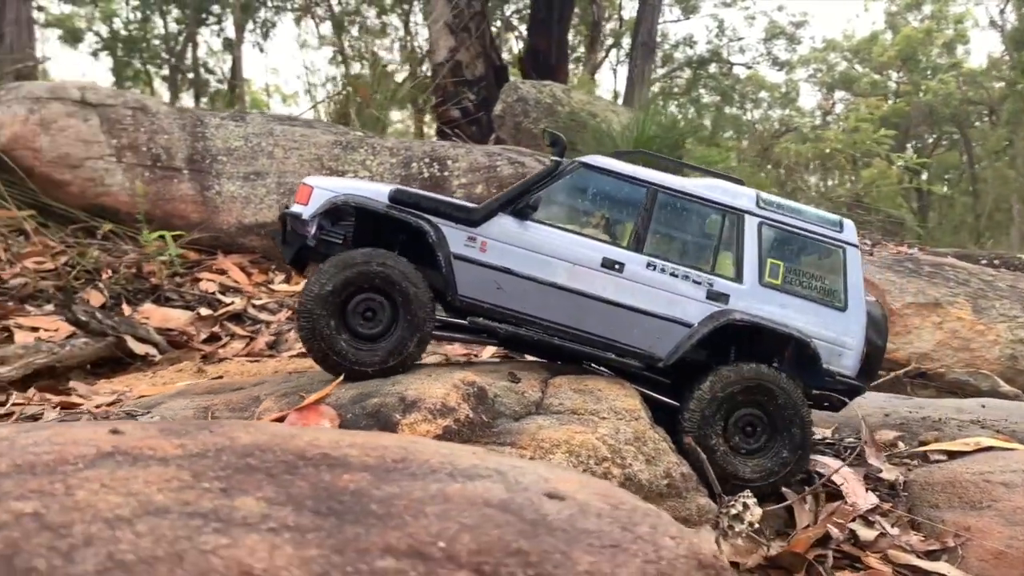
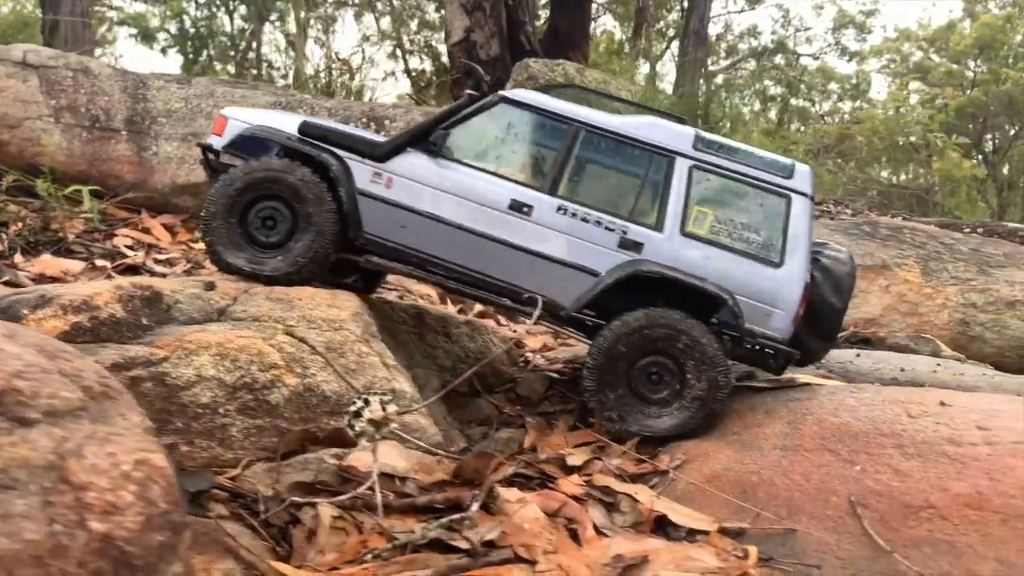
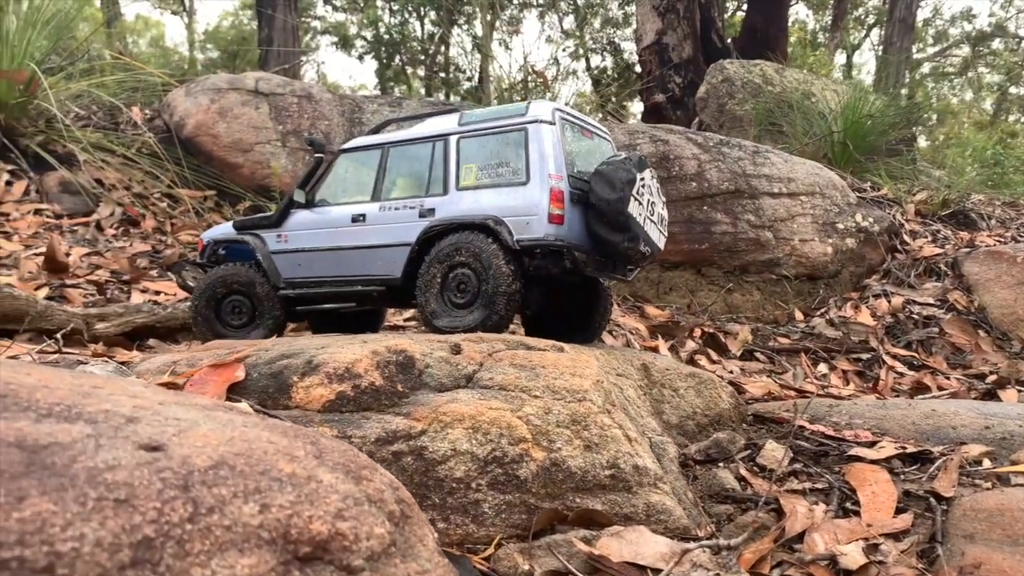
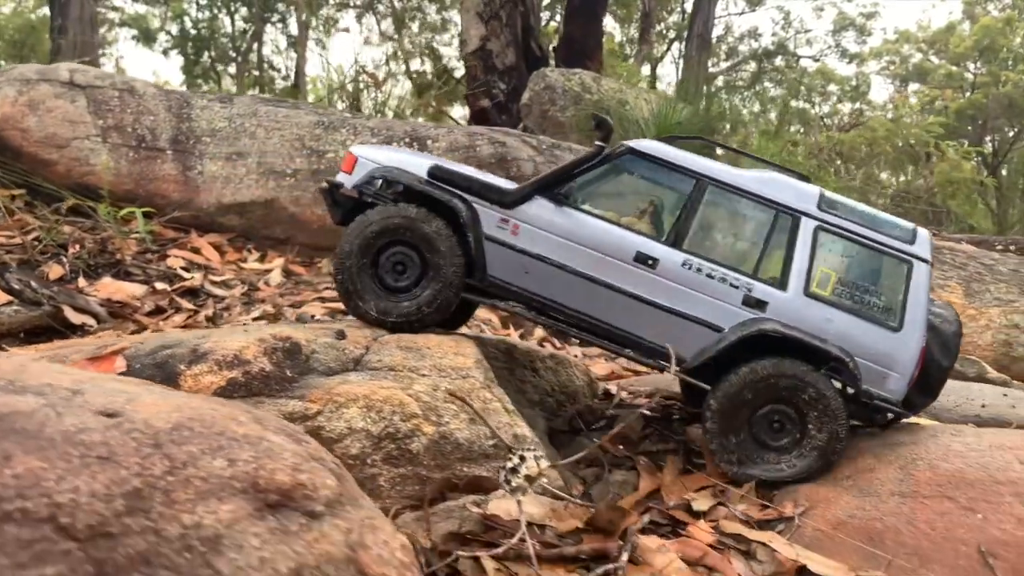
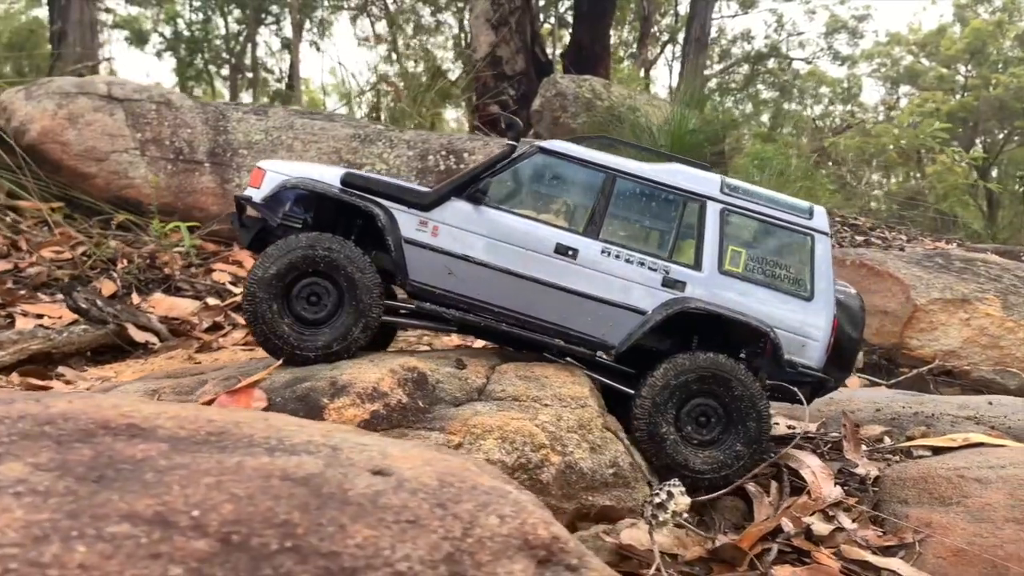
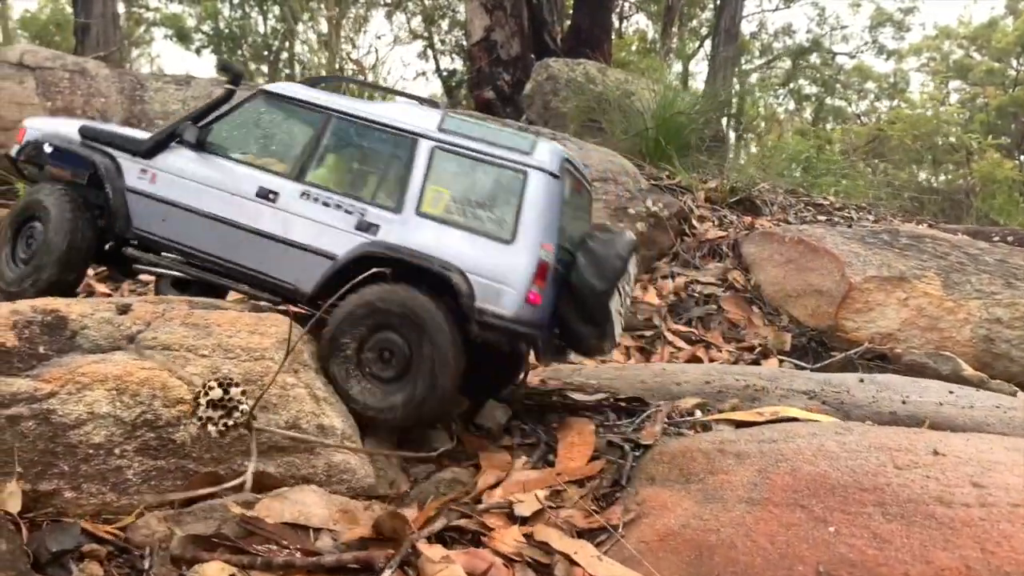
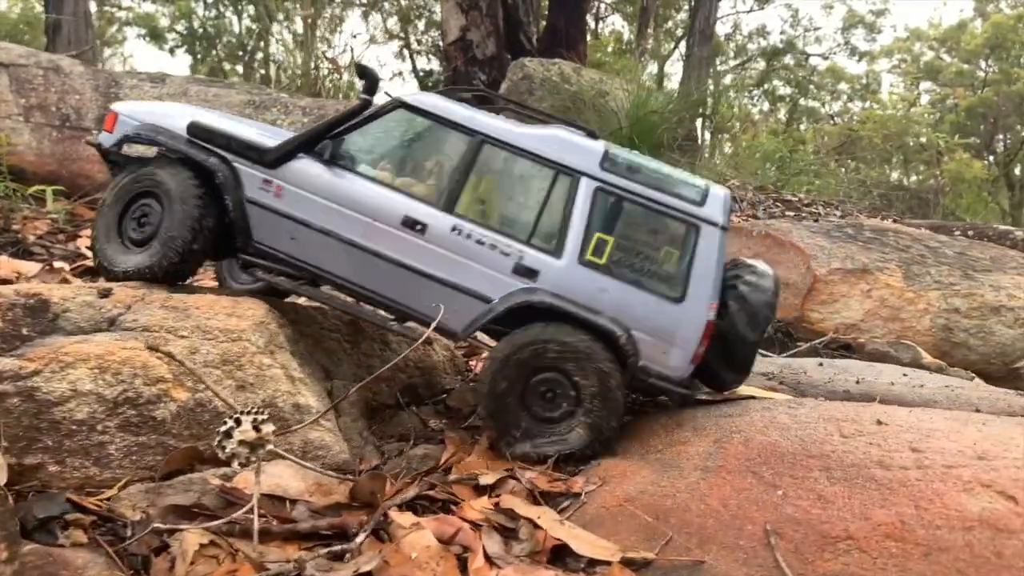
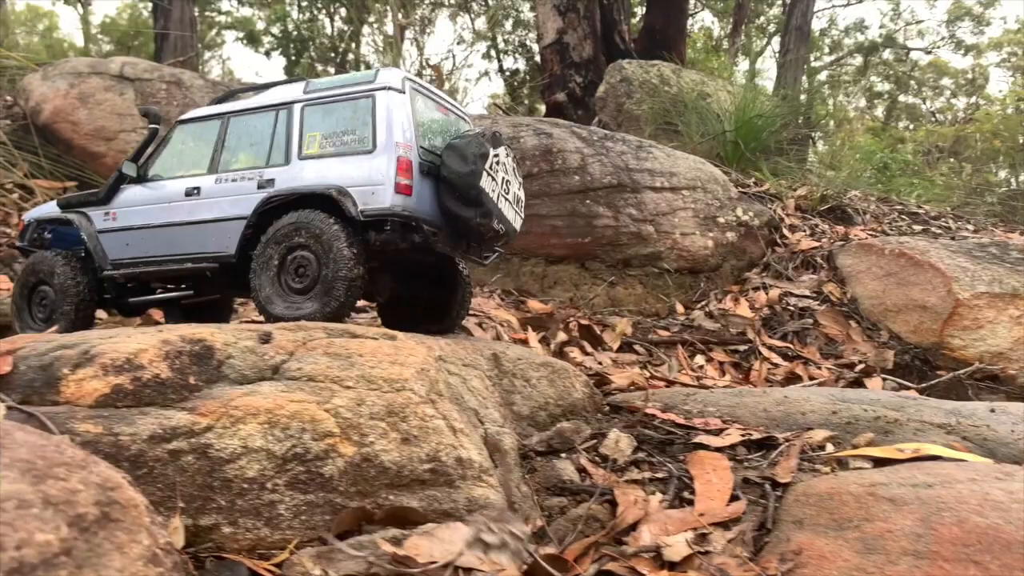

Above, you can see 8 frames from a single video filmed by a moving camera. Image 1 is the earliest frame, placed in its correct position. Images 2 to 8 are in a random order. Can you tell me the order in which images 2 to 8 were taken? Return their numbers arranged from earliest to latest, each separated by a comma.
5, 4, 2, 7, 6, 8, 3
